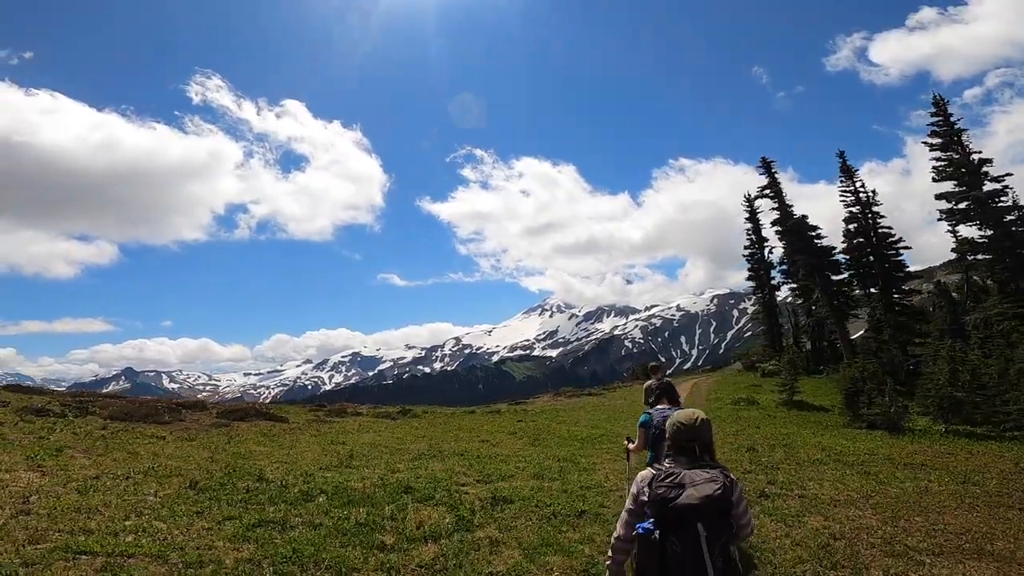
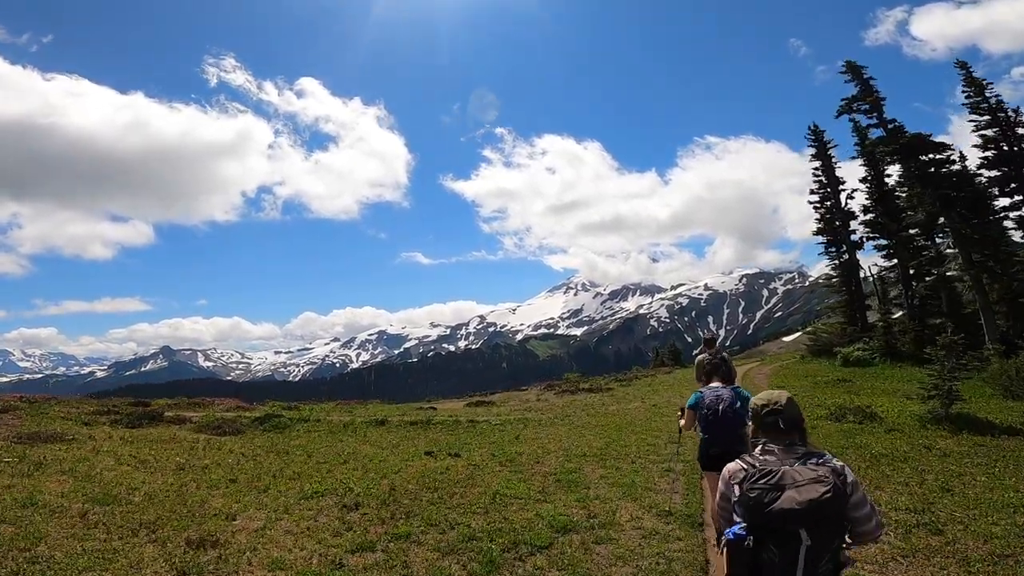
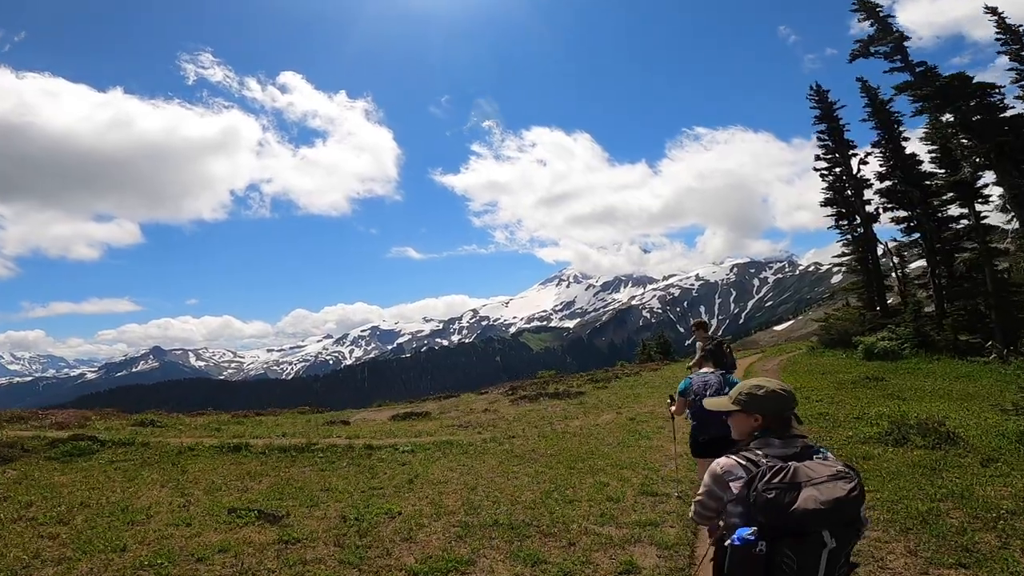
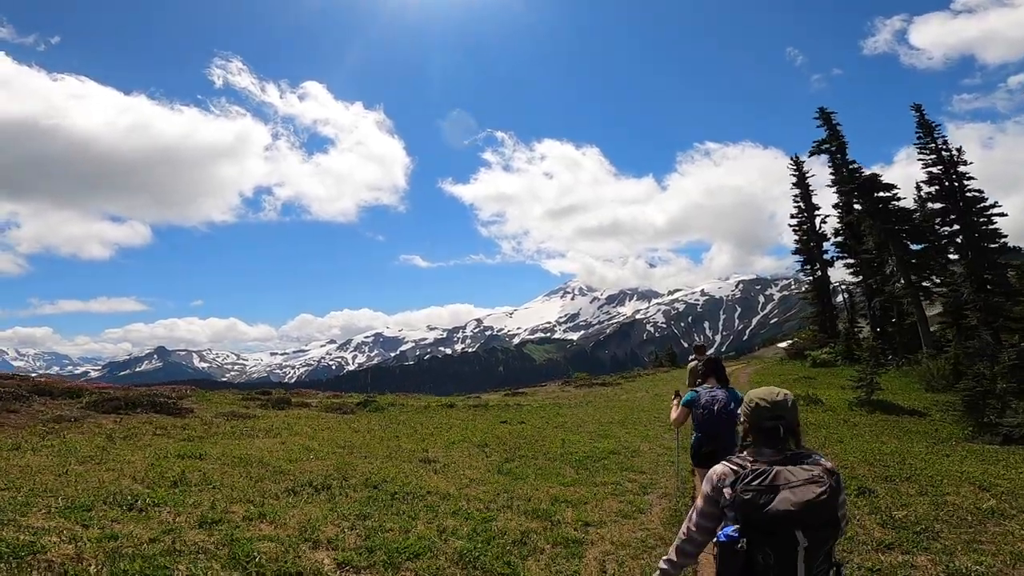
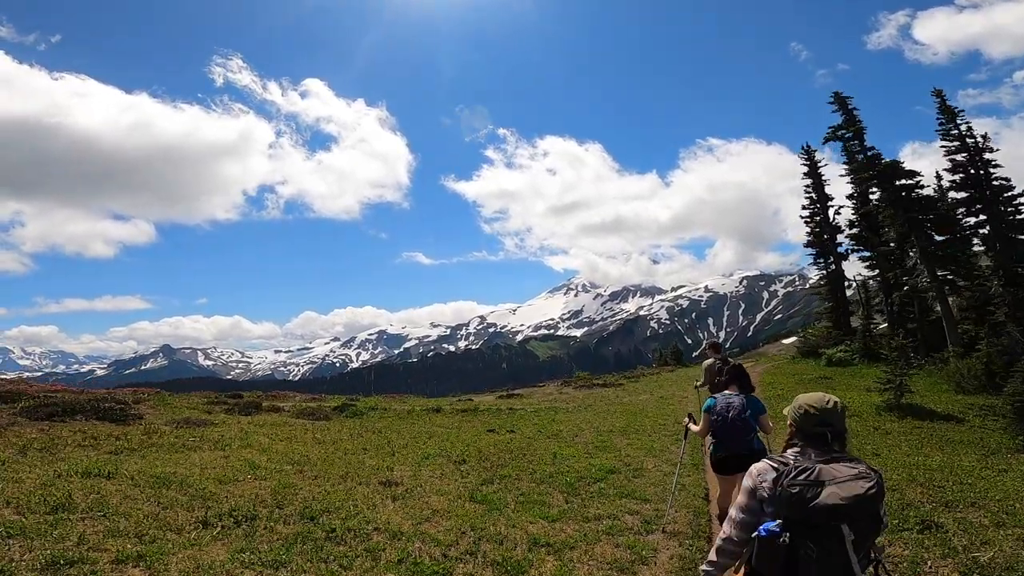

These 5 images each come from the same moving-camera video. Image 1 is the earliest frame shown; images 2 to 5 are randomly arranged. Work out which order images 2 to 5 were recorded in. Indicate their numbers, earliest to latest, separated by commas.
4, 5, 2, 3
